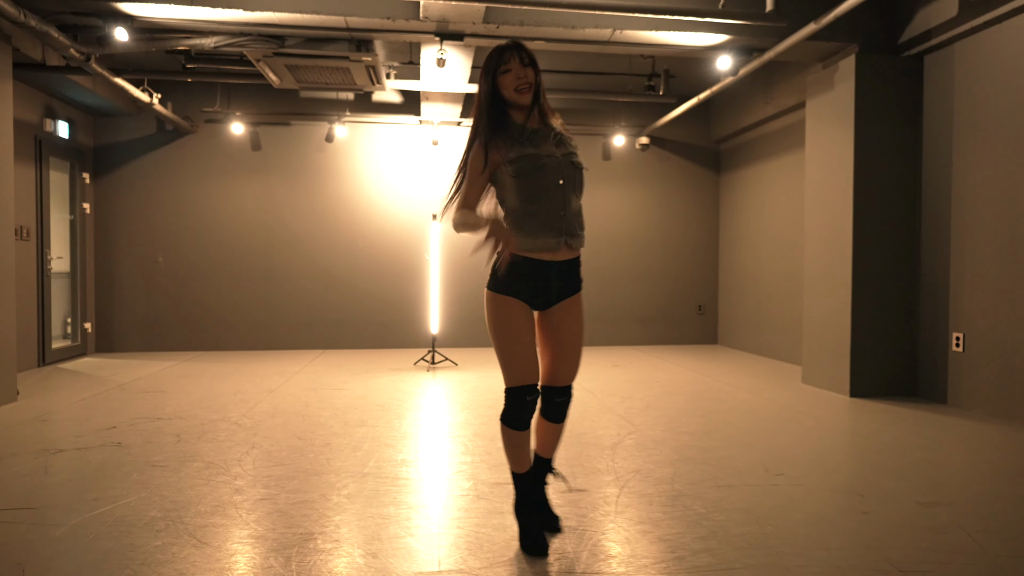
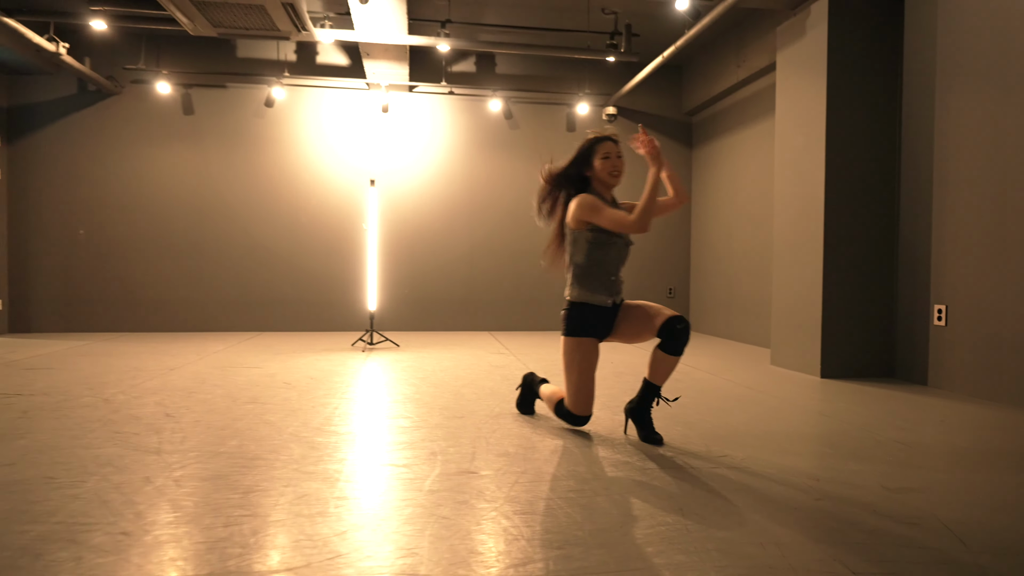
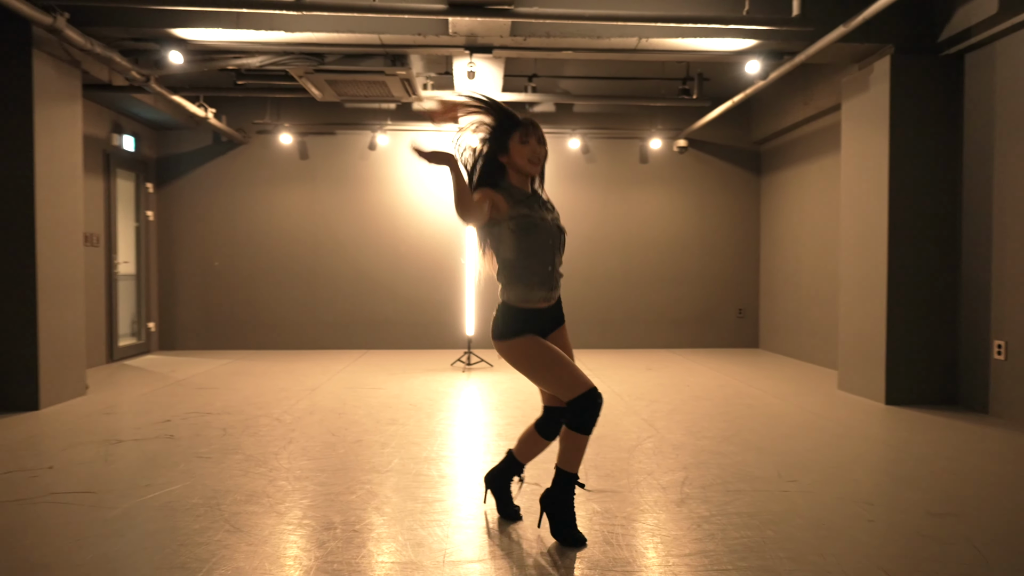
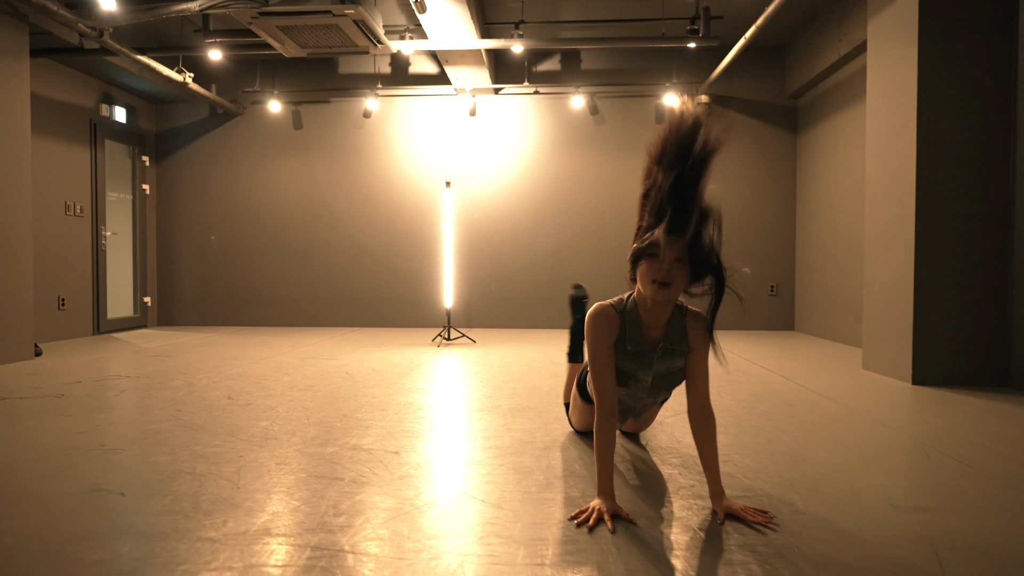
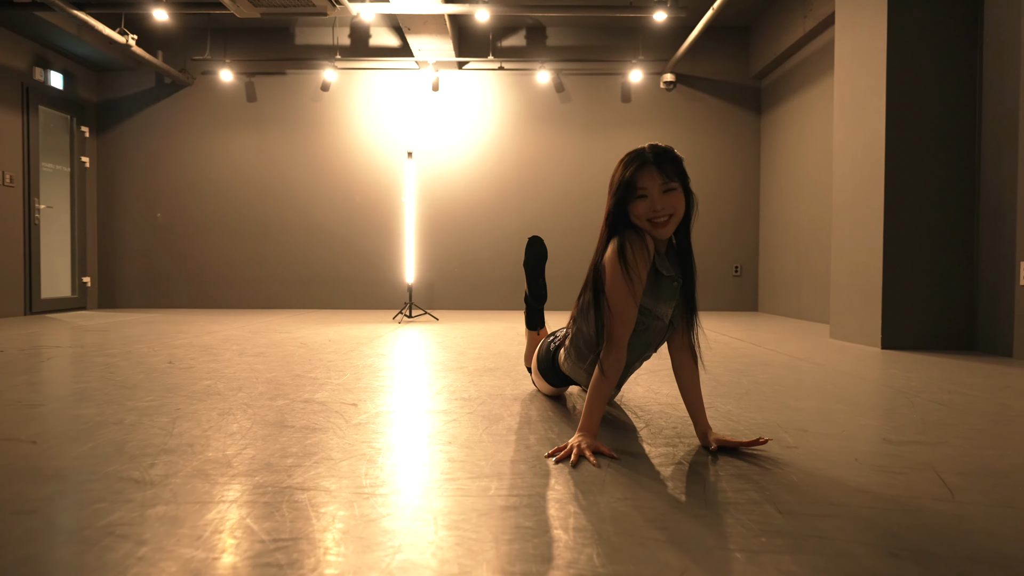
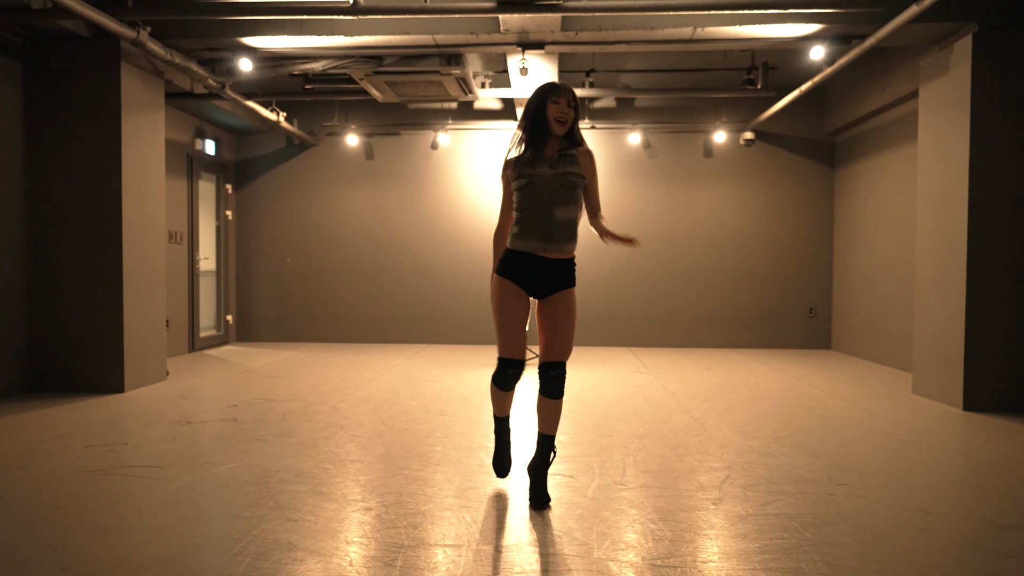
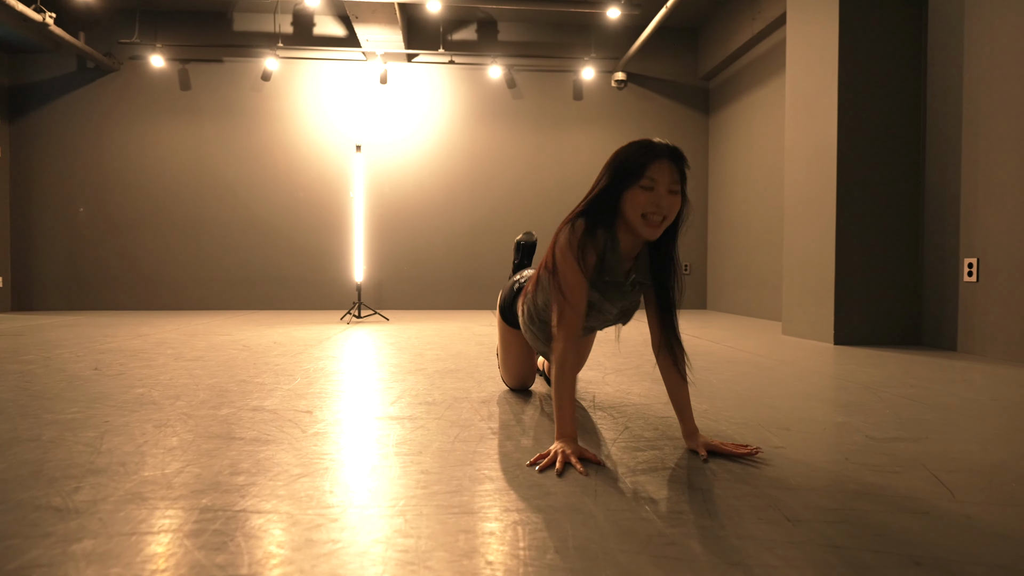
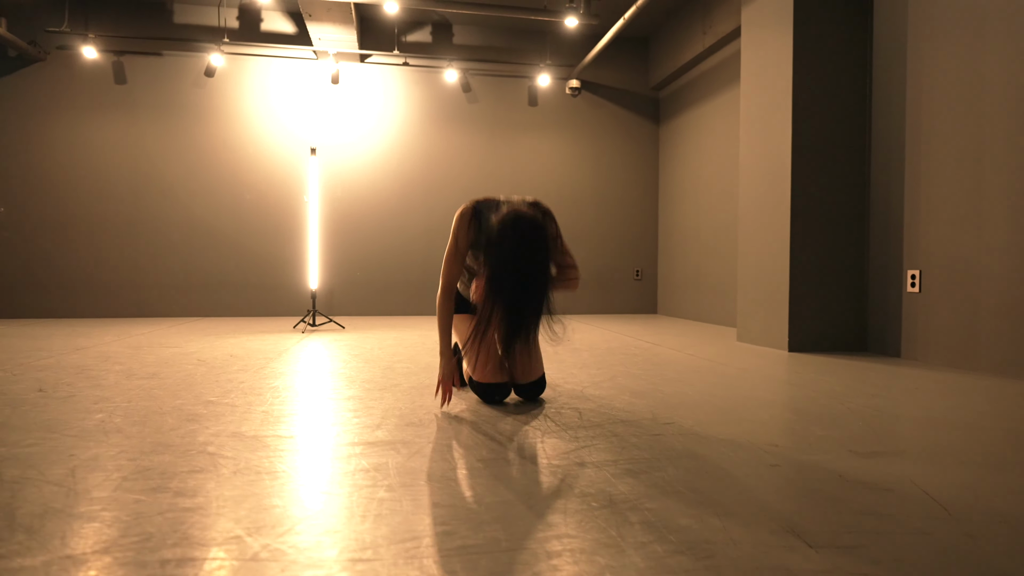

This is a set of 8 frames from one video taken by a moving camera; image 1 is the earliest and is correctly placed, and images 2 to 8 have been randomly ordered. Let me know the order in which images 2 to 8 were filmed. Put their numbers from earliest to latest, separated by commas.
3, 6, 4, 5, 7, 8, 2
